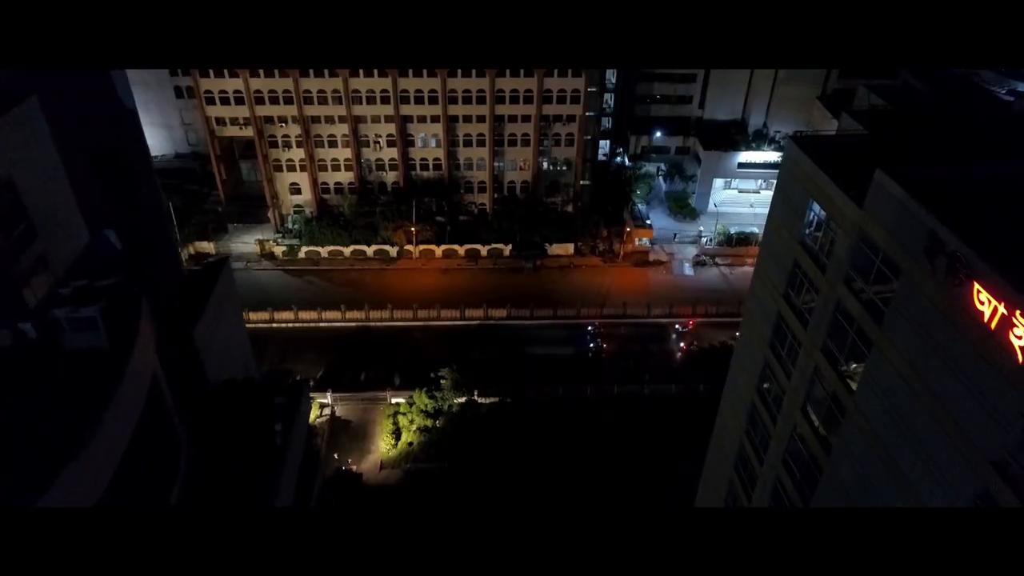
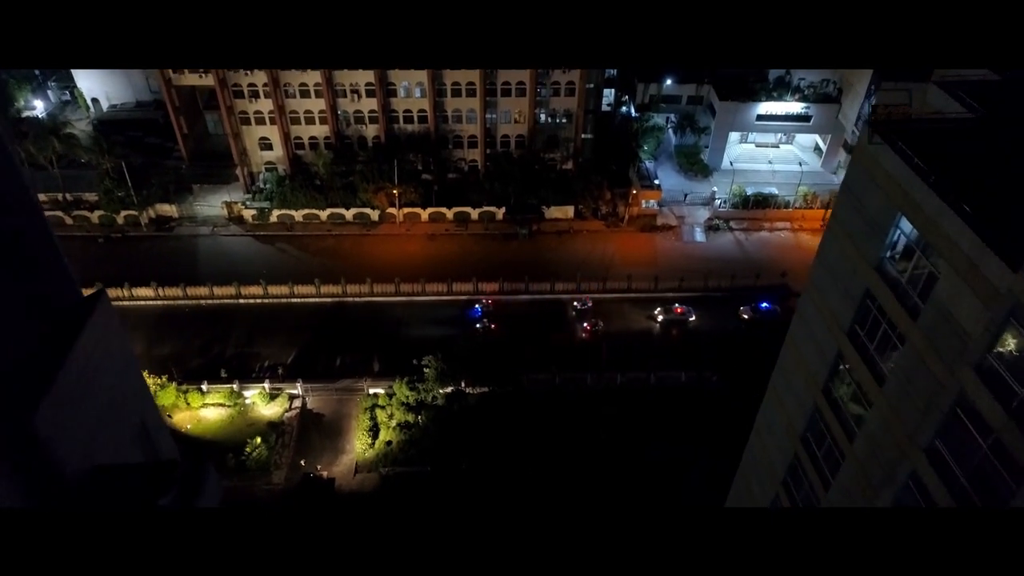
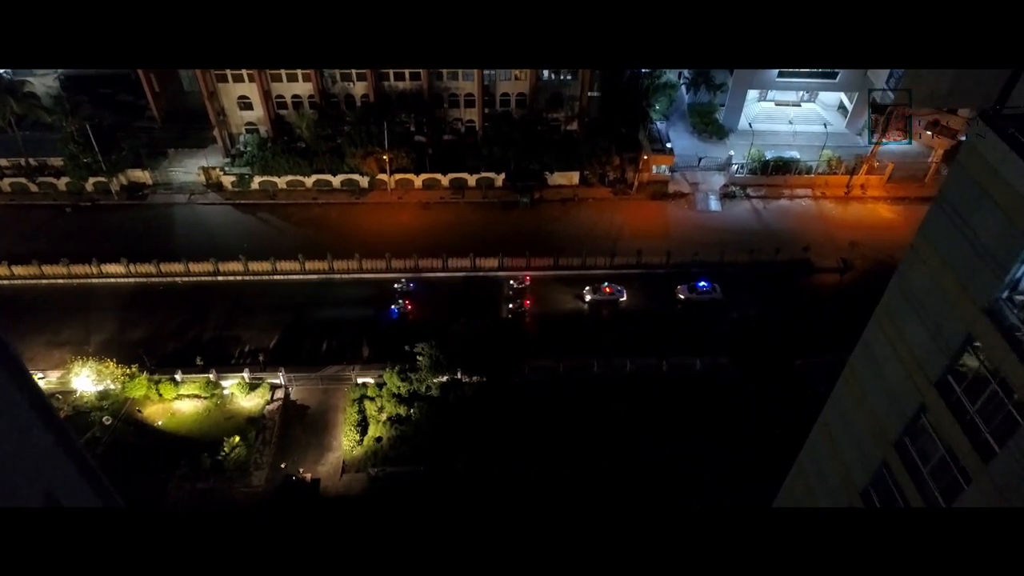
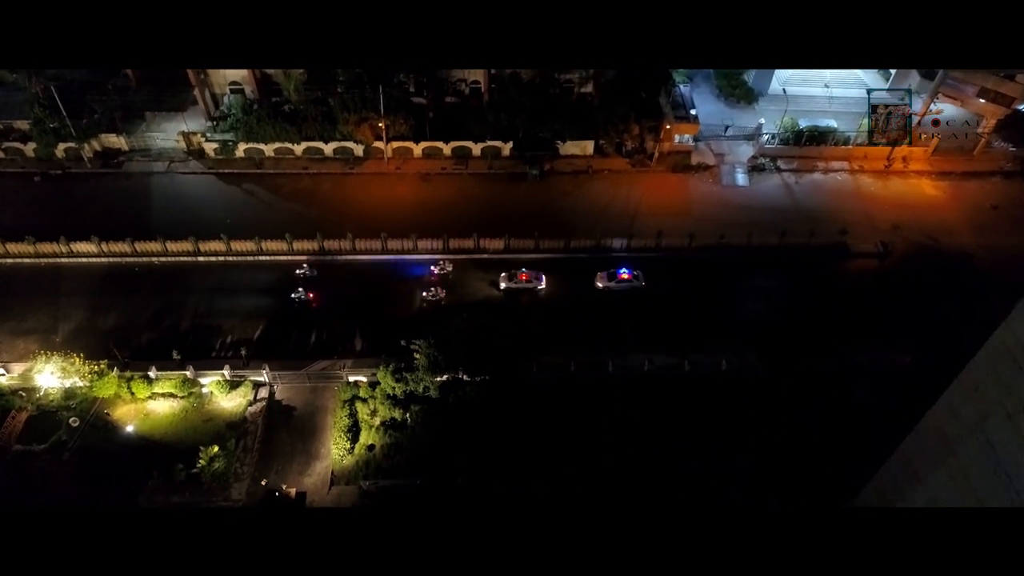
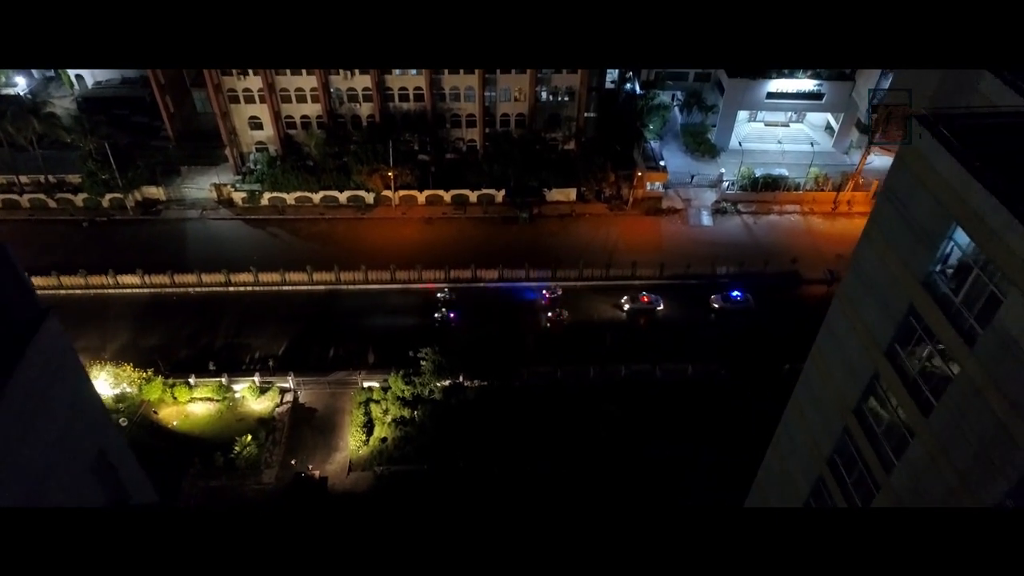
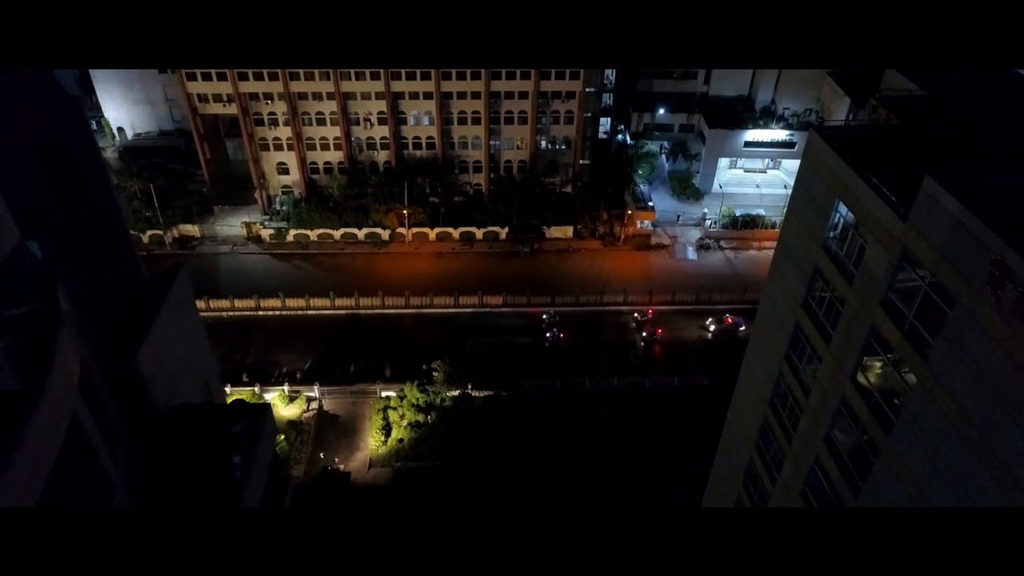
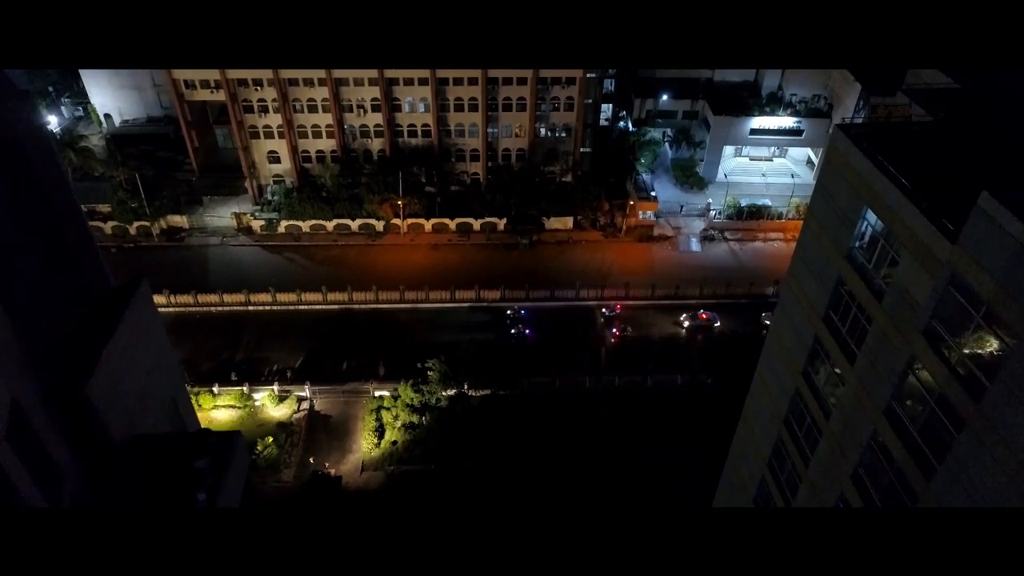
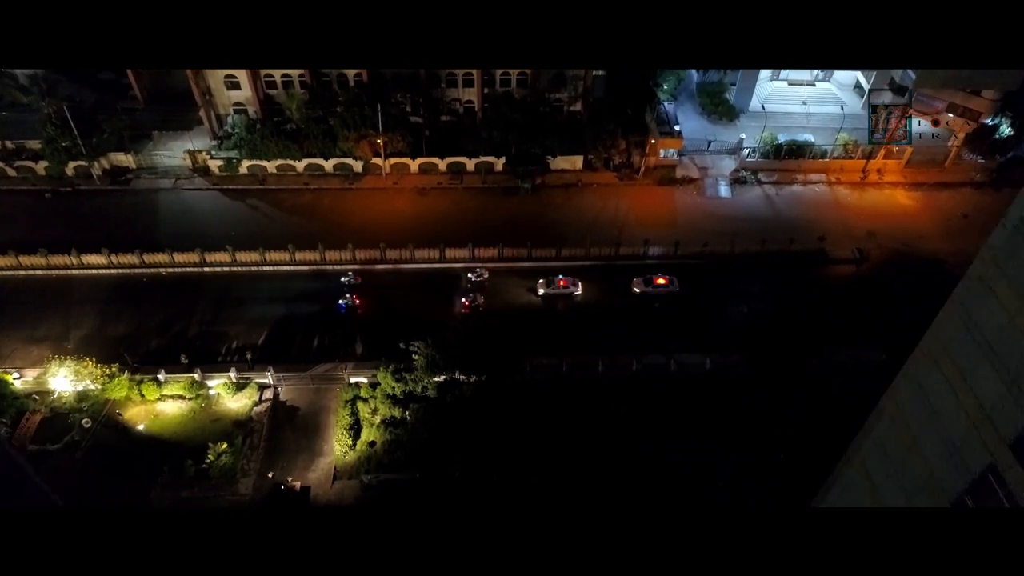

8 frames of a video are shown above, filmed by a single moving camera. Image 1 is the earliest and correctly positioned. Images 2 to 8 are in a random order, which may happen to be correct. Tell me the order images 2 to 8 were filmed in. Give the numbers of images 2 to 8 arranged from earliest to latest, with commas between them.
6, 7, 2, 5, 3, 8, 4
